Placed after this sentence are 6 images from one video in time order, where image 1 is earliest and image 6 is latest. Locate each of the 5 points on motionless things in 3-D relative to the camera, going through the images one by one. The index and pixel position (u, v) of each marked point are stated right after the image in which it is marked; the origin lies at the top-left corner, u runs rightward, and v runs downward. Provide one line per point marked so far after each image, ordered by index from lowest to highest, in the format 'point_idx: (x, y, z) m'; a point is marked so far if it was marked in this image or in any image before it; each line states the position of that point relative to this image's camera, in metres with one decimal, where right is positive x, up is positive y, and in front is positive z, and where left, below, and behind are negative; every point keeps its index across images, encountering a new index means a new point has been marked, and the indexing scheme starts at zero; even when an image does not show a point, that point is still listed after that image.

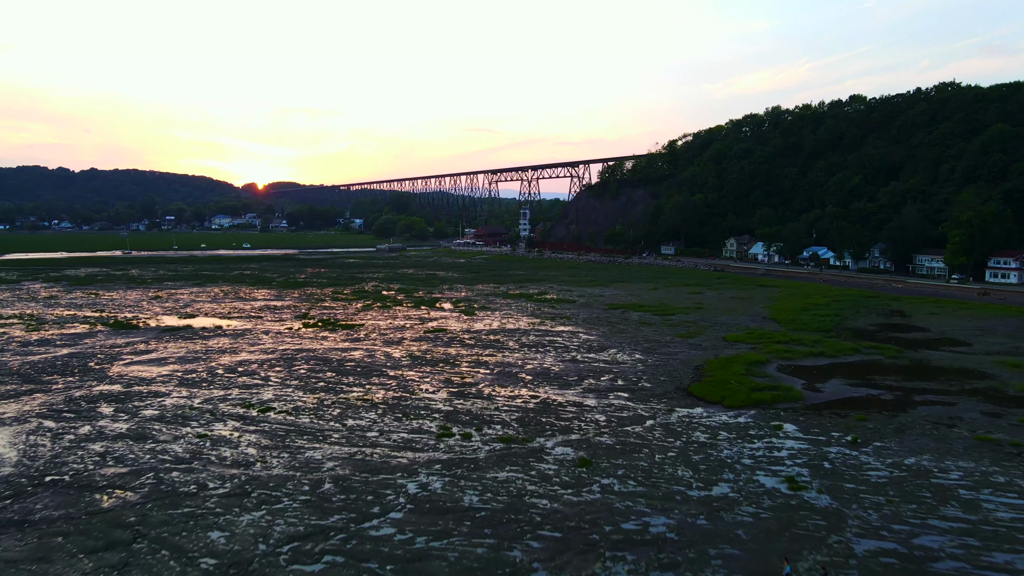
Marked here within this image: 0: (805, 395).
0: (+4.9, -1.8, +13.6) m
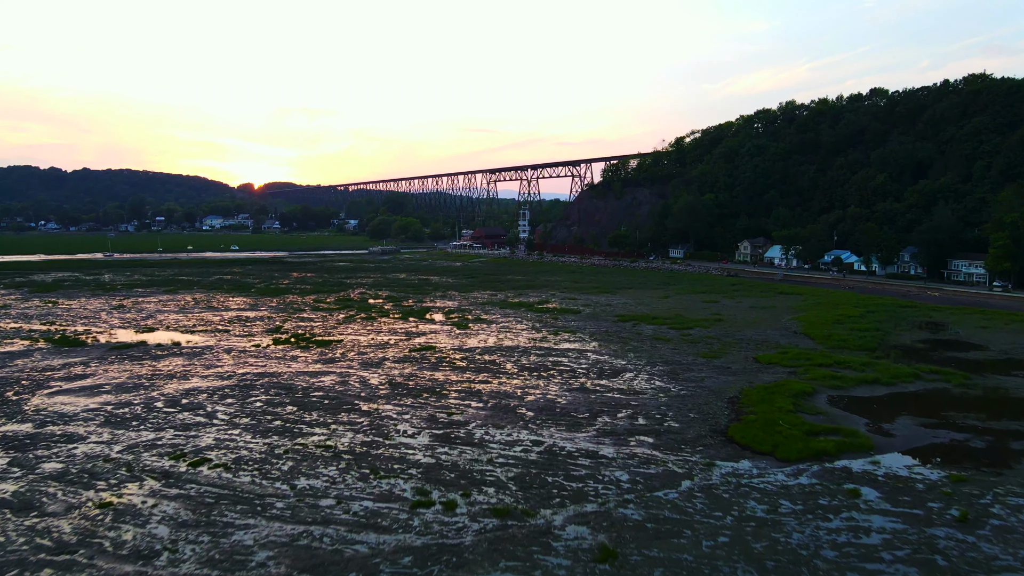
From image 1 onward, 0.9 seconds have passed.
0: (+4.9, -2.1, +10.9) m
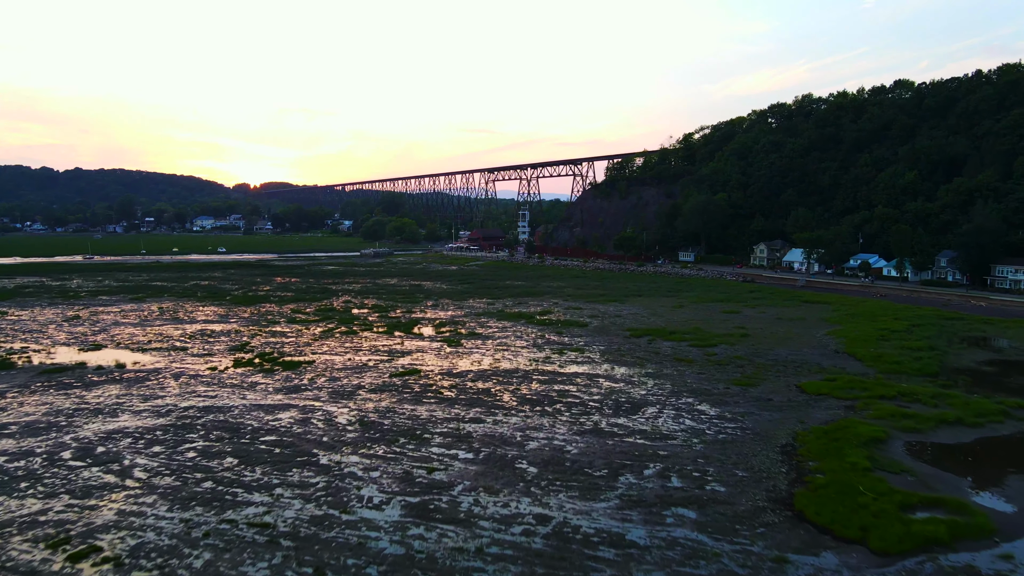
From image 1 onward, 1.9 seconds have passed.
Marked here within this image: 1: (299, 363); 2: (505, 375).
0: (+4.9, -2.3, +8.2) m
1: (-4.5, -1.6, +17.3) m
2: (-0.1, -1.7, +15.9) m
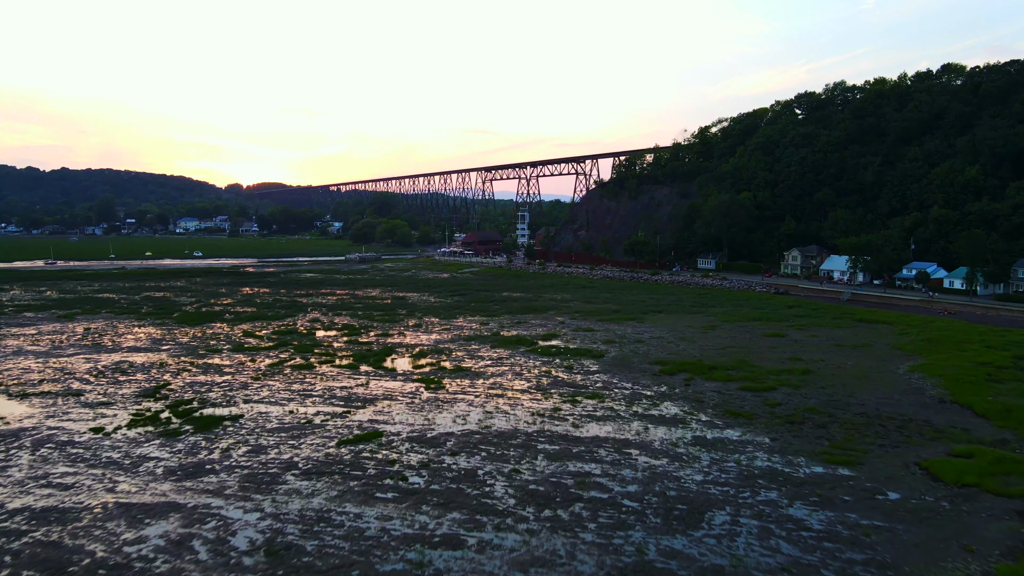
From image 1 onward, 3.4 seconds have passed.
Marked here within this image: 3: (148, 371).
0: (+4.8, -2.8, +3.7) m
1: (-4.6, -2.1, +12.8) m
2: (-0.2, -2.2, +11.4) m
3: (-7.5, -1.7, +16.8) m
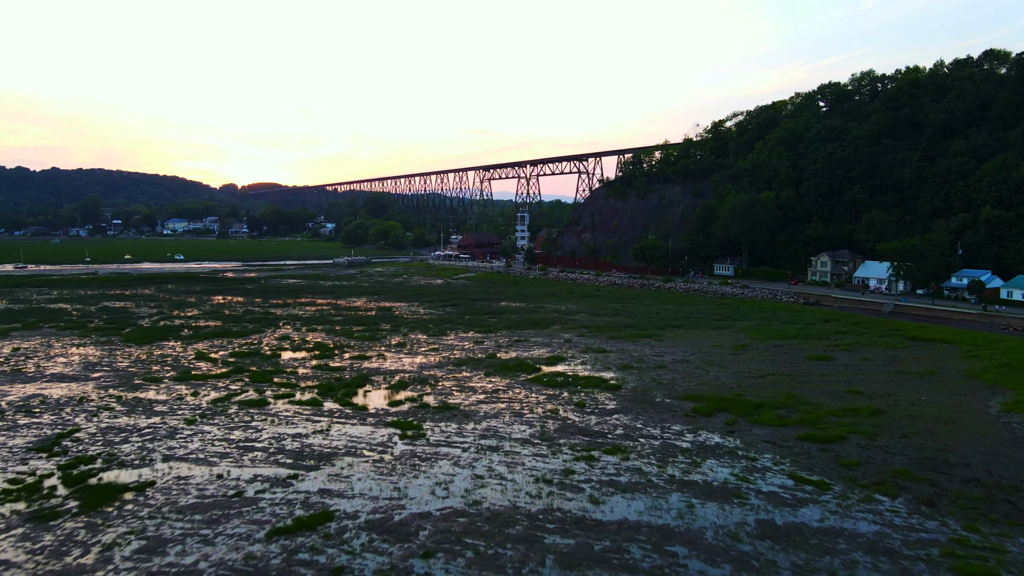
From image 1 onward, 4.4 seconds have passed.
0: (+4.8, -3.1, +0.6) m
1: (-4.6, -2.4, +9.7) m
2: (-0.2, -2.5, +8.3) m
3: (-7.5, -2.0, +13.7) m
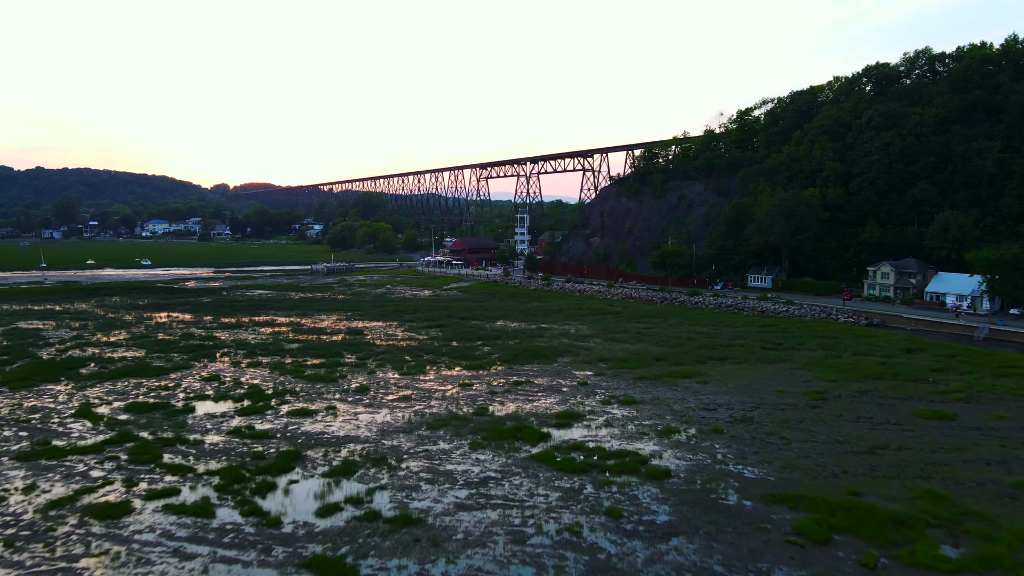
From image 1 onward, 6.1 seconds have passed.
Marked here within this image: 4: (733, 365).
0: (+4.8, -3.6, -4.4) m
1: (-4.7, -2.9, +4.7) m
2: (-0.3, -3.0, +3.3) m
3: (-7.6, -2.5, +8.8) m
4: (+4.7, -1.6, +17.5) m
